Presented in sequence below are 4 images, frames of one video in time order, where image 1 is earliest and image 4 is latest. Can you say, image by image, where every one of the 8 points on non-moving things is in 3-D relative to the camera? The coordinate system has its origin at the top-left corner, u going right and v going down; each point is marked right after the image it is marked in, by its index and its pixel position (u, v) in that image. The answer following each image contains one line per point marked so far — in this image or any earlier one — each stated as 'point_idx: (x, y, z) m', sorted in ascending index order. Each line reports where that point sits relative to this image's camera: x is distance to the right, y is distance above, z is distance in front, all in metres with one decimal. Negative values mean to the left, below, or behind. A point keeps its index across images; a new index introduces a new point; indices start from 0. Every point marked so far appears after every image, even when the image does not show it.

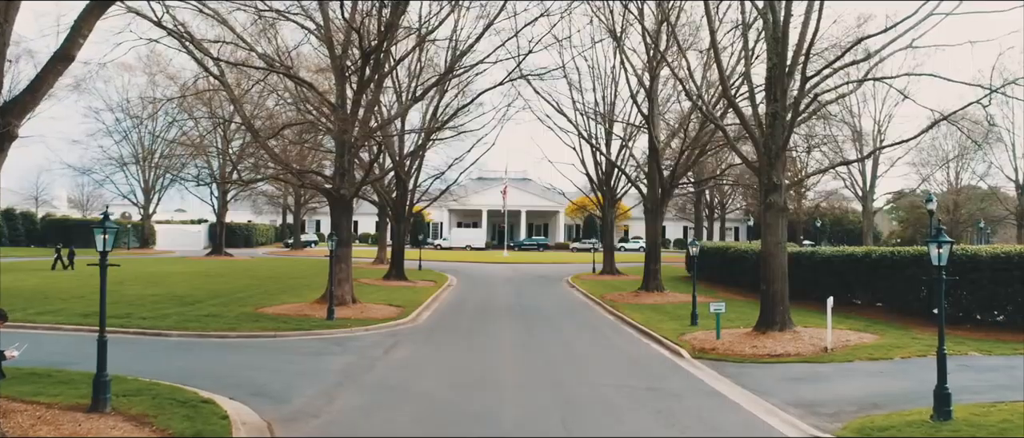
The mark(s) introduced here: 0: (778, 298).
0: (+4.6, -1.4, +14.0) m
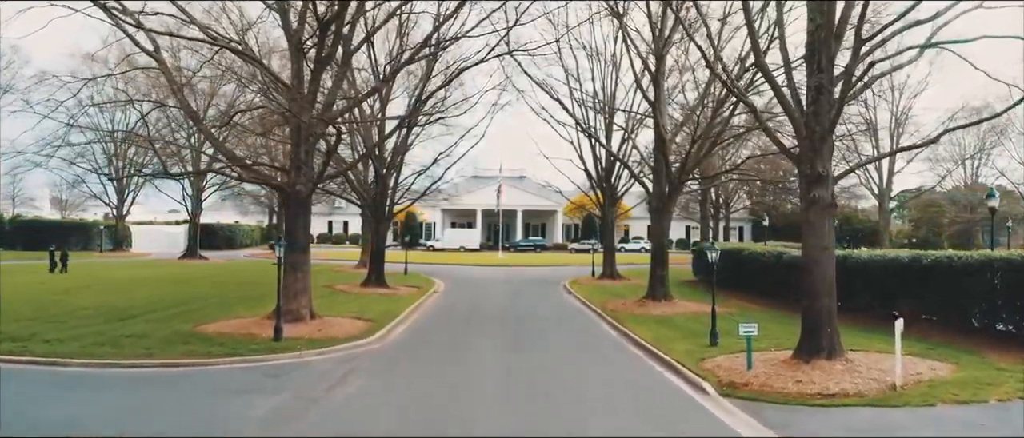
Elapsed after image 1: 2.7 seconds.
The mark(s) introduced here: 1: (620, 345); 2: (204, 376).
0: (+4.4, -1.4, +11.2) m
1: (+2.1, -2.5, +16.0) m
2: (-4.5, -2.3, +11.7) m
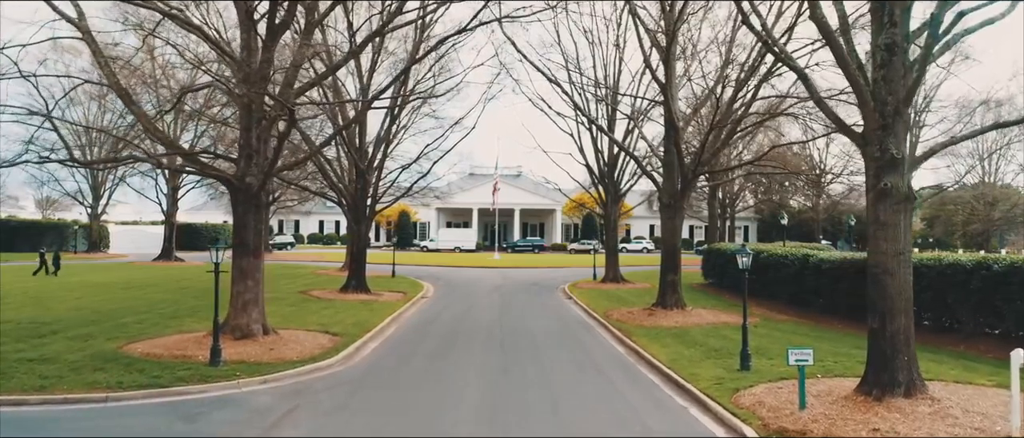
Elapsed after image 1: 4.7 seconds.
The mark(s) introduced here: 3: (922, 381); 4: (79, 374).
0: (+4.2, -1.3, +8.6) m
1: (+2.0, -2.5, +13.4) m
2: (-4.6, -2.2, +9.2) m
3: (+4.5, -1.8, +8.9) m
4: (-5.8, -2.1, +10.8) m
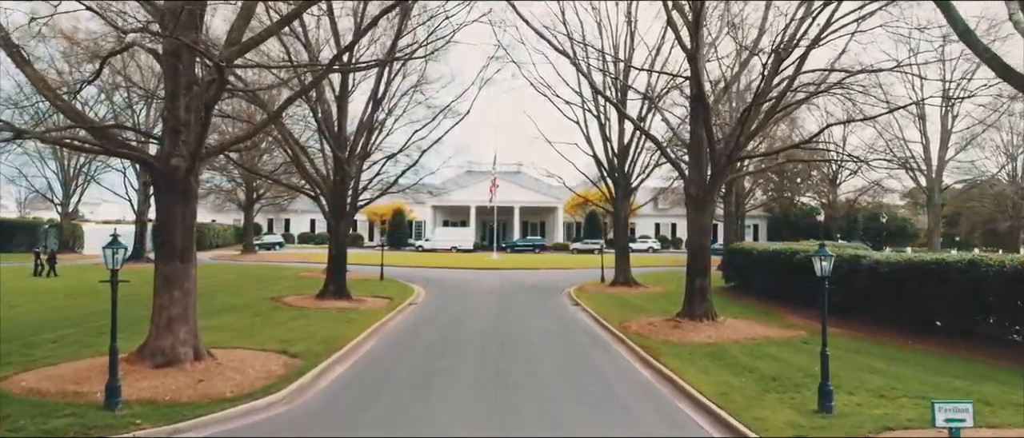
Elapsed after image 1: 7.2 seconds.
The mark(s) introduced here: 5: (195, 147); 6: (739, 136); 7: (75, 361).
0: (+4.2, -1.2, +5.6) m
1: (+2.0, -2.4, +10.4) m
2: (-4.6, -2.1, +6.1) m
3: (+4.5, -1.7, +5.8) m
4: (-5.8, -2.0, +7.8) m
5: (-4.2, +0.9, +10.8) m
6: (+4.6, +1.6, +16.6) m
7: (-6.2, -2.0, +11.4) m
